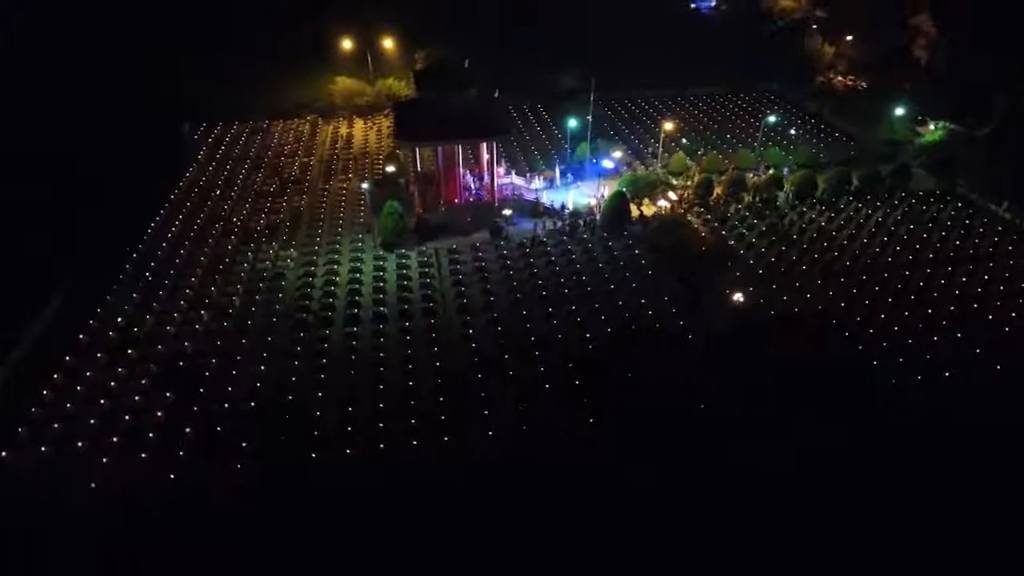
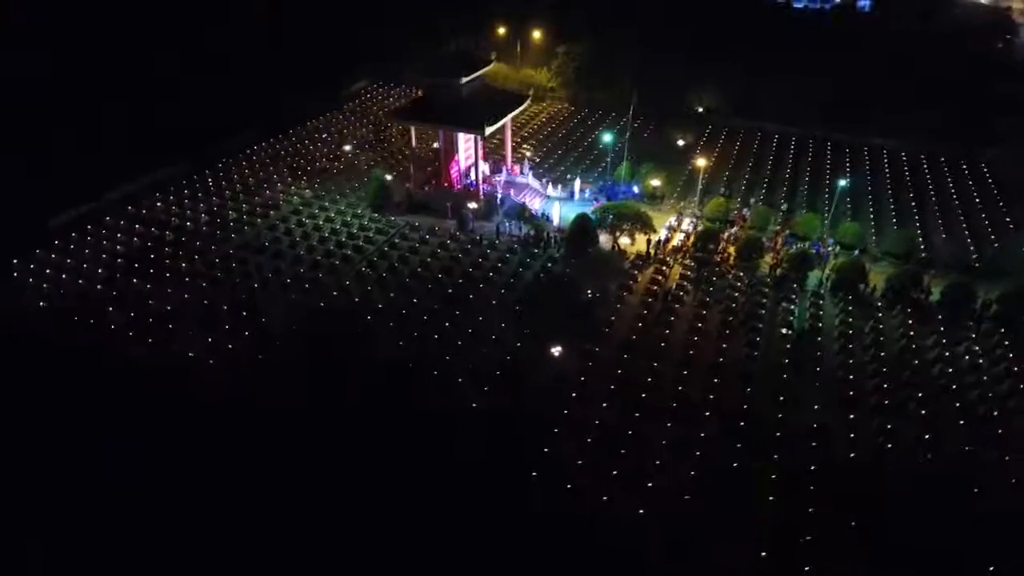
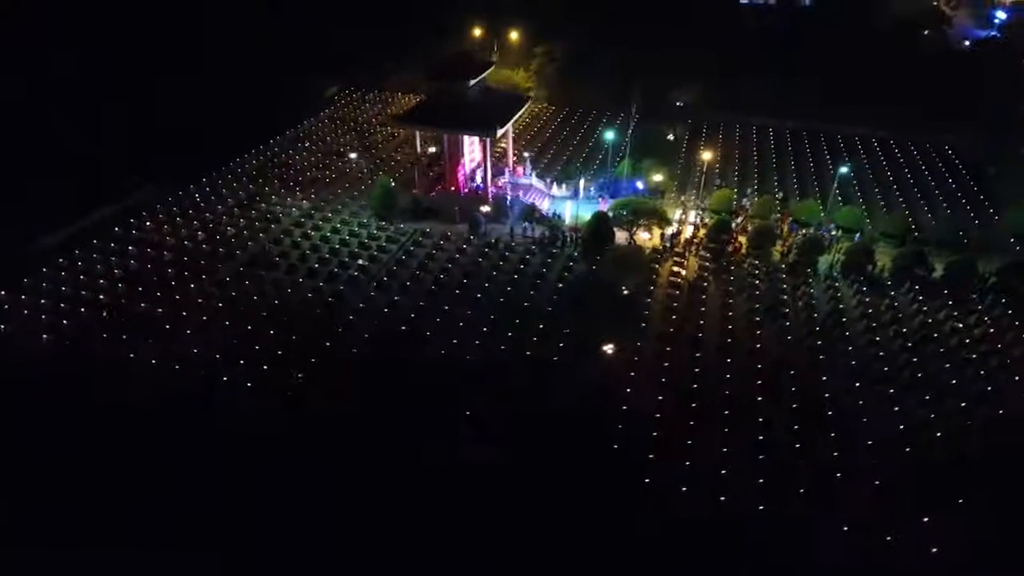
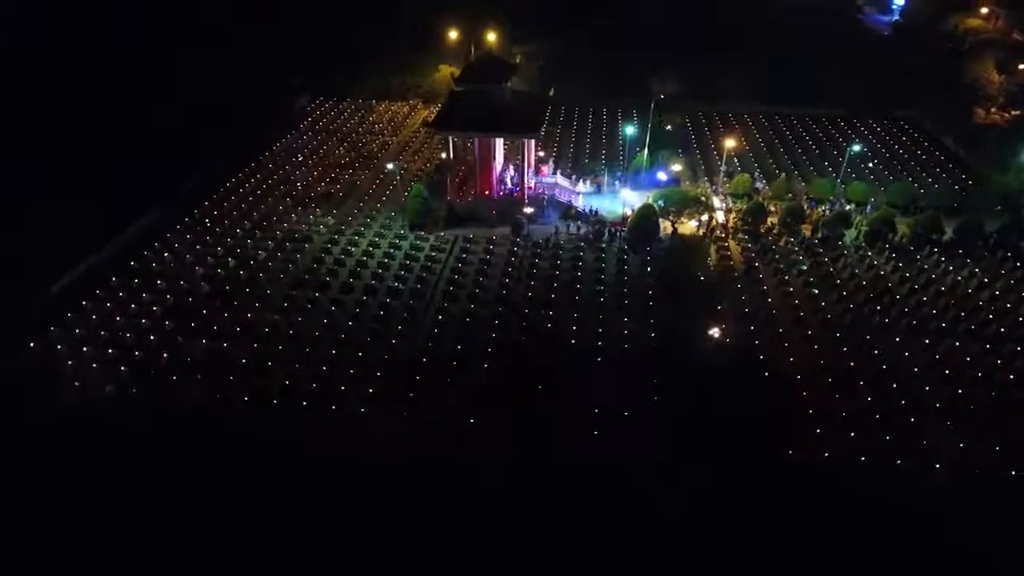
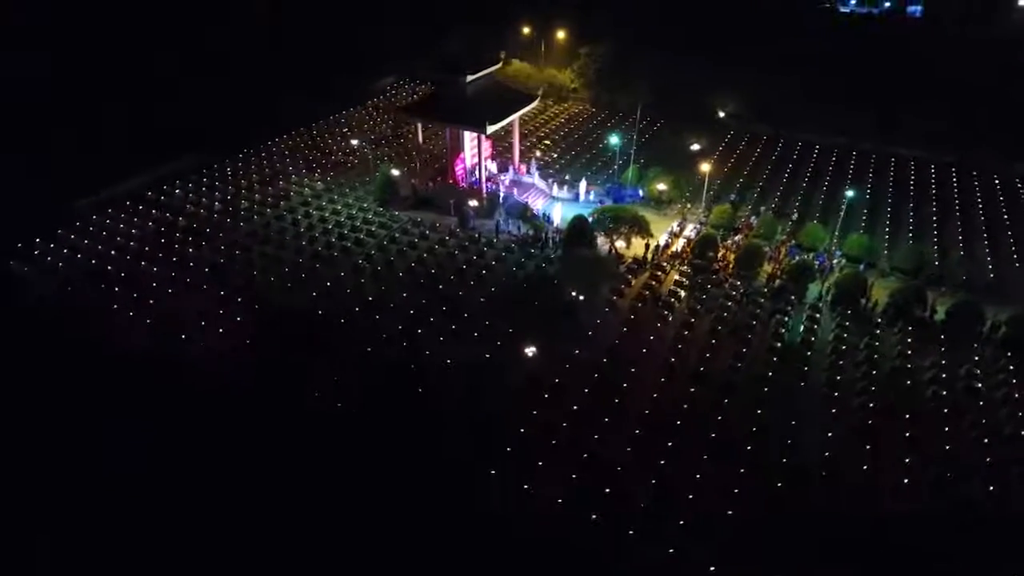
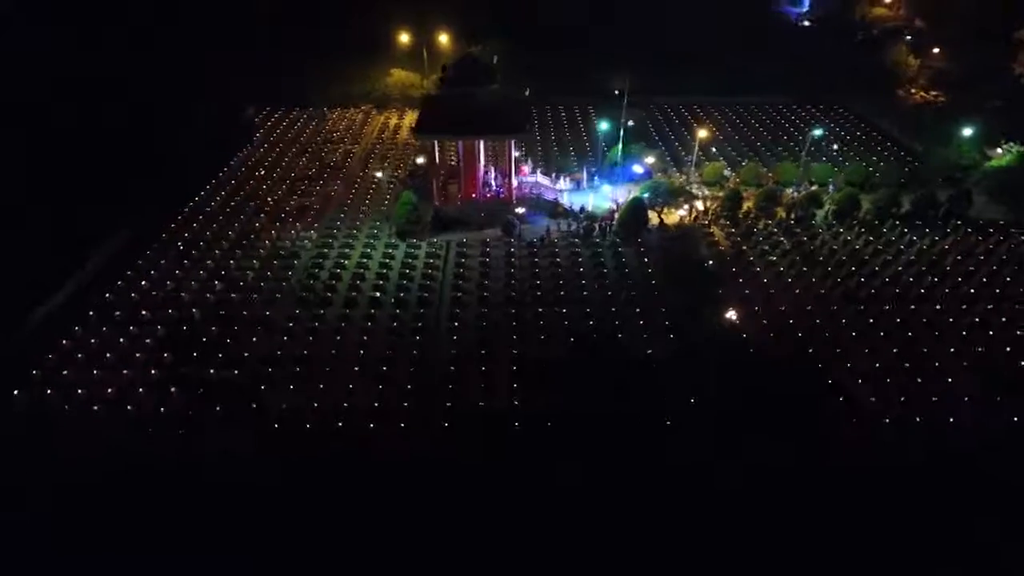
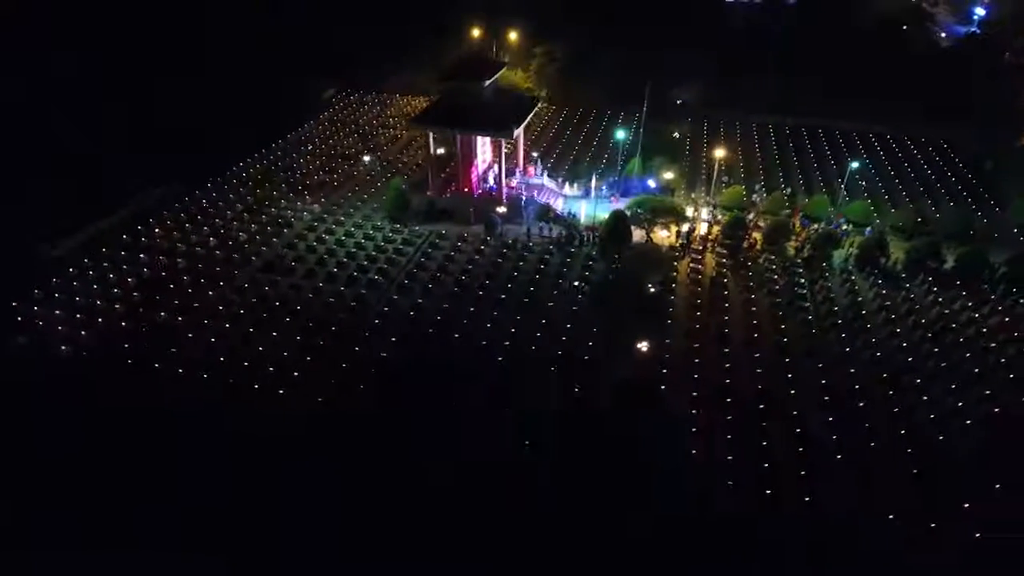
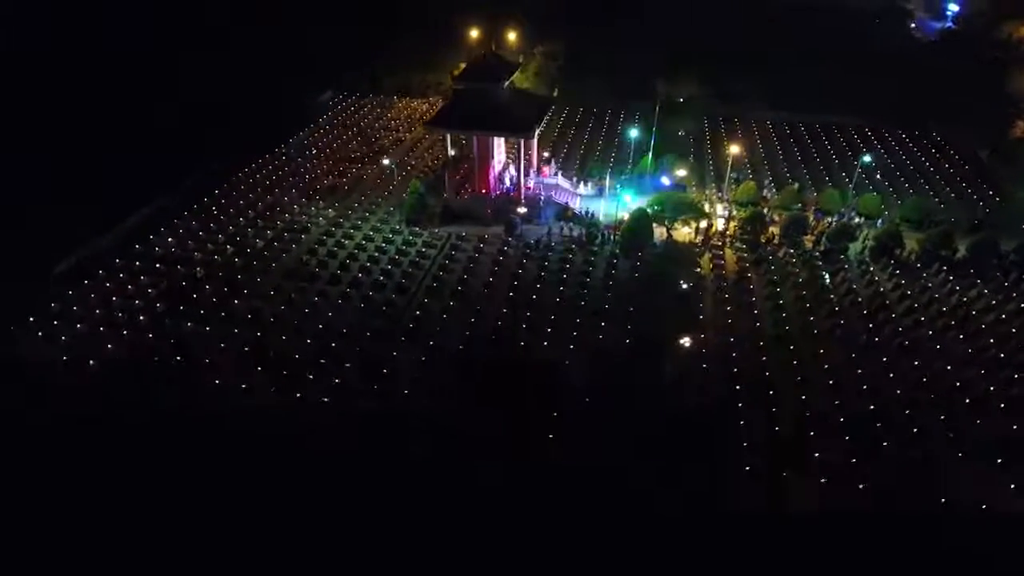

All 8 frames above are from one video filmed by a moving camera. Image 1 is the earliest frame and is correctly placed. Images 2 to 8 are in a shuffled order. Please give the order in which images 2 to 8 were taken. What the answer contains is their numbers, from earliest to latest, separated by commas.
6, 4, 8, 7, 3, 2, 5
